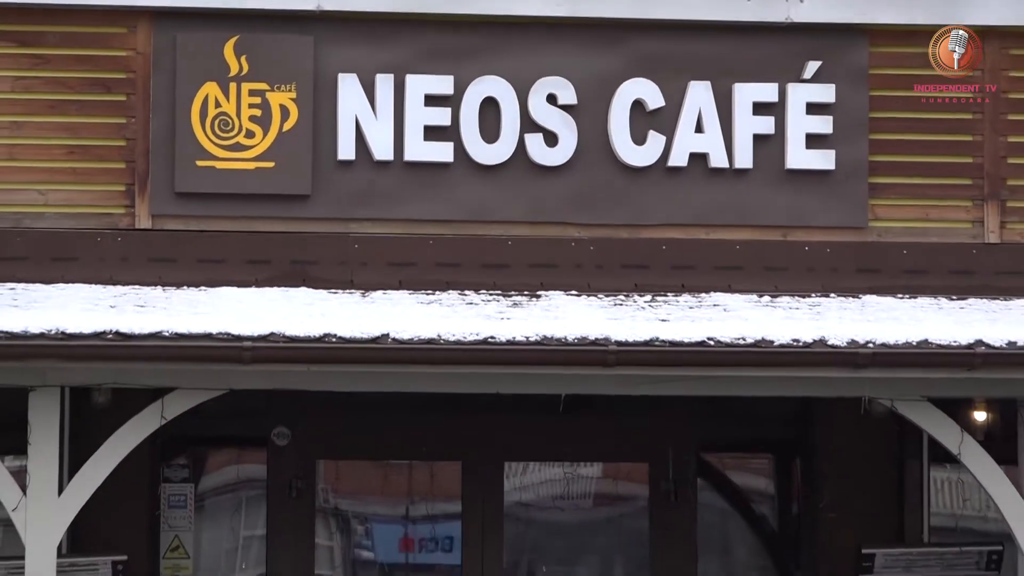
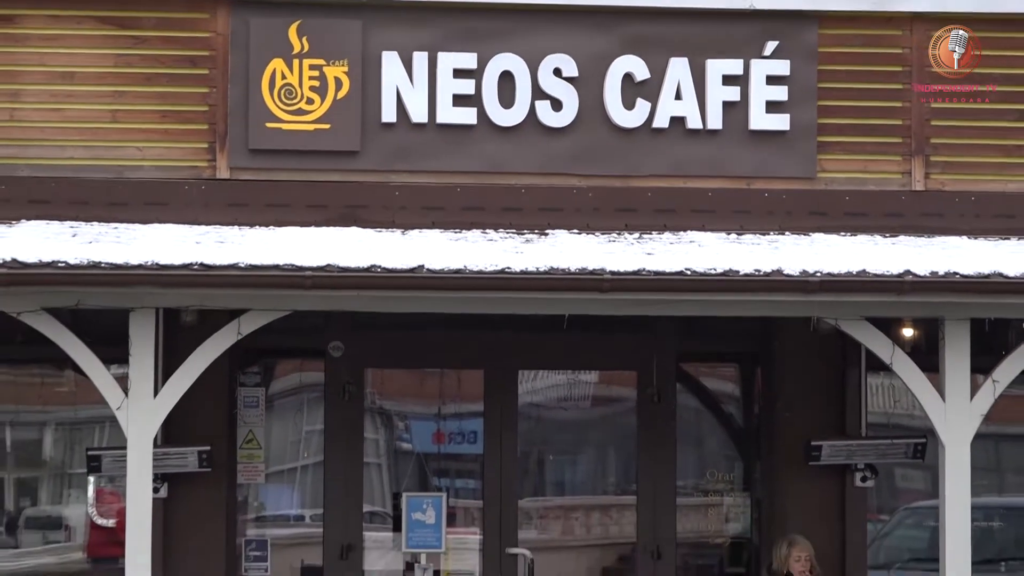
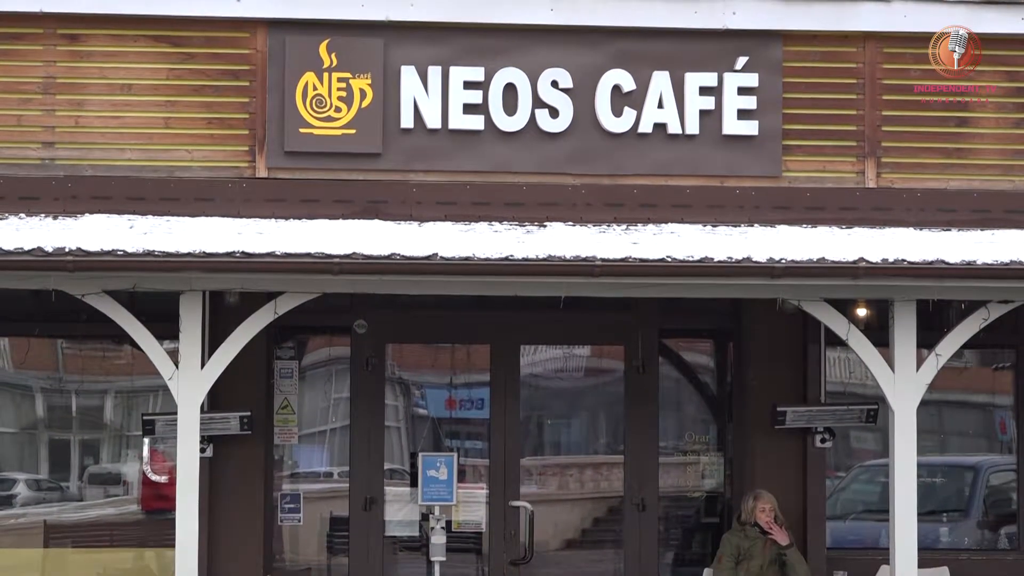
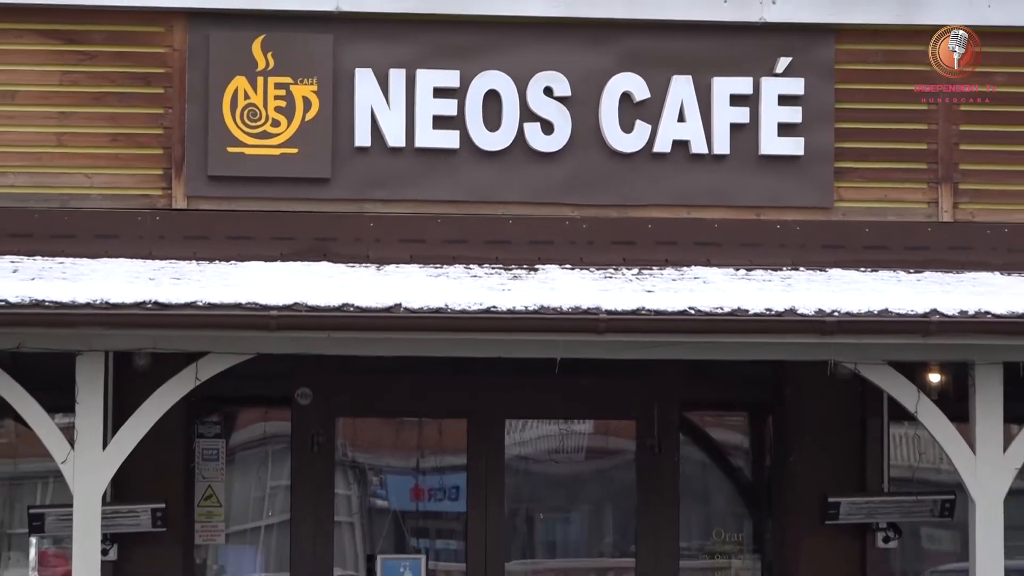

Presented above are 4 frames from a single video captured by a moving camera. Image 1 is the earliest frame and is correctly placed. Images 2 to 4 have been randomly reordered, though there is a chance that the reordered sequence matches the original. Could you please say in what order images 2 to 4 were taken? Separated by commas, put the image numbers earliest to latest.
4, 2, 3
